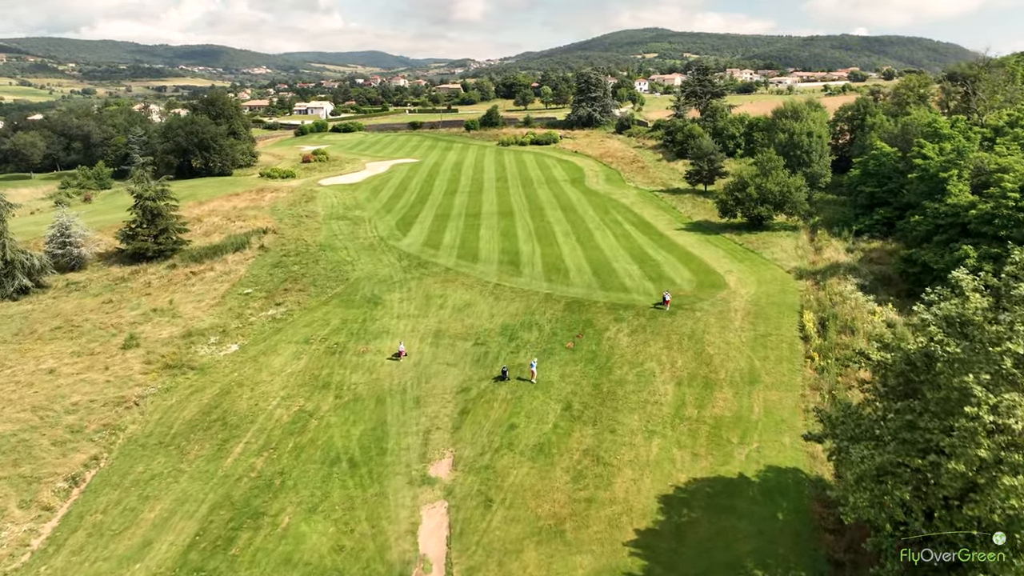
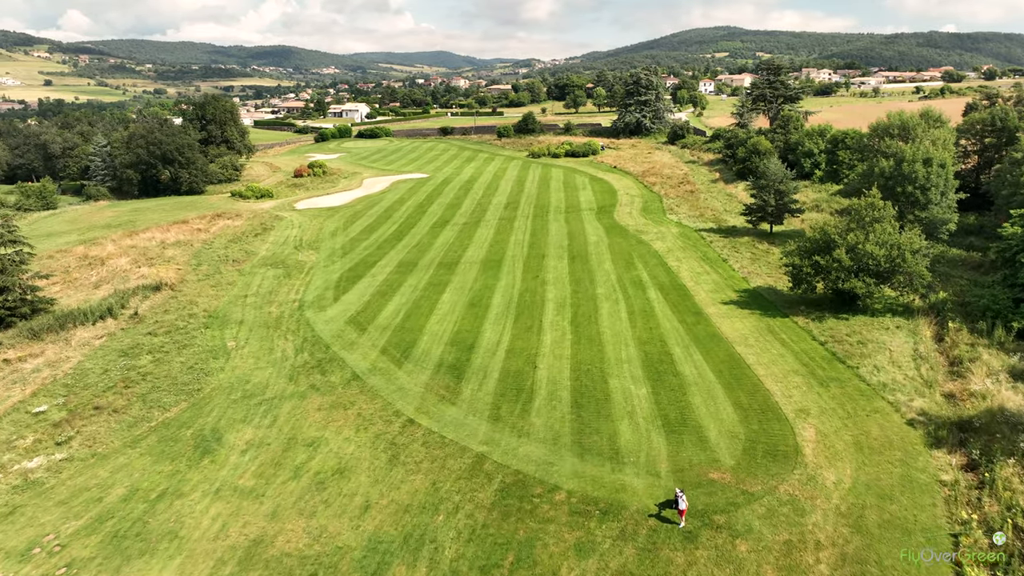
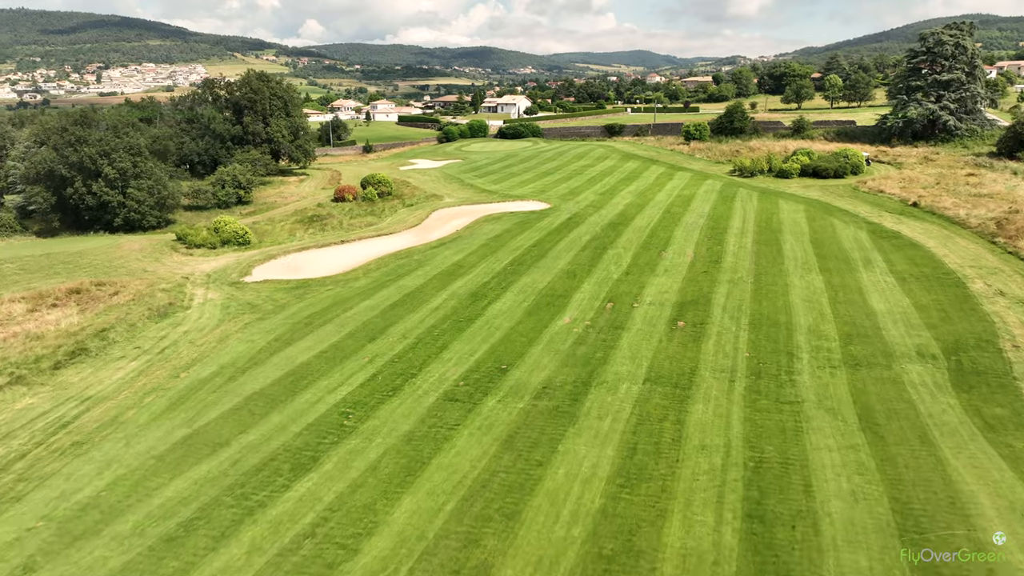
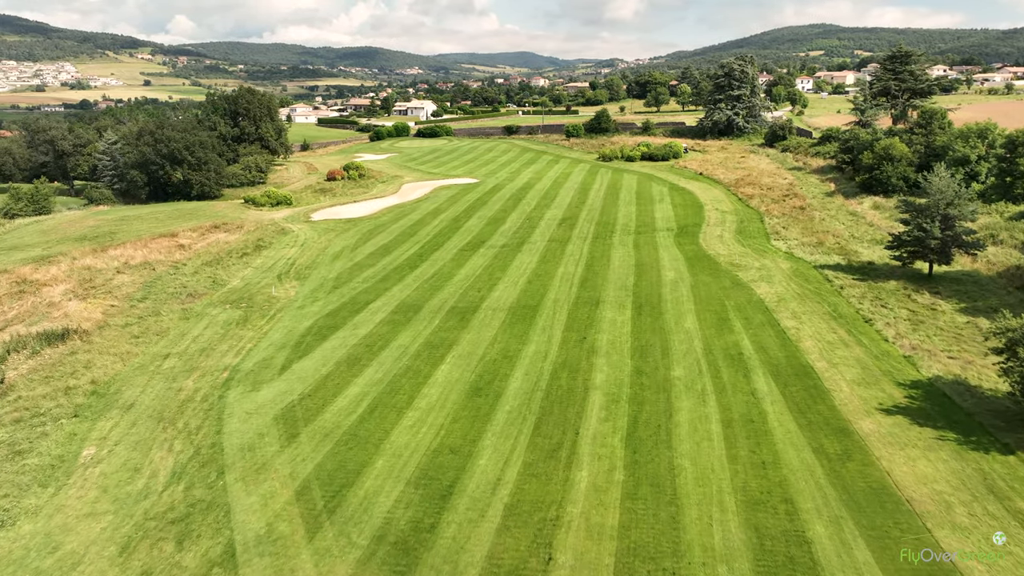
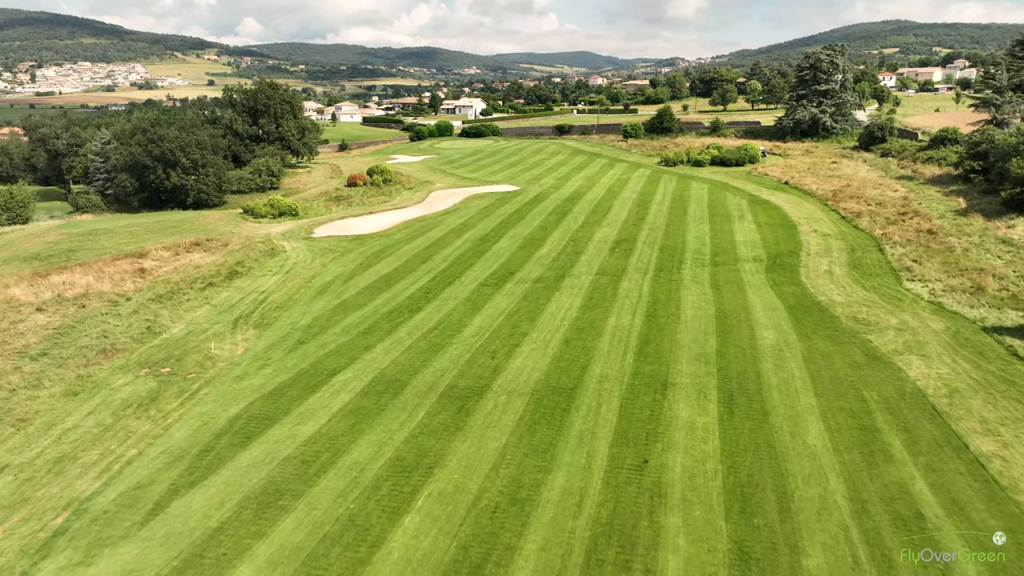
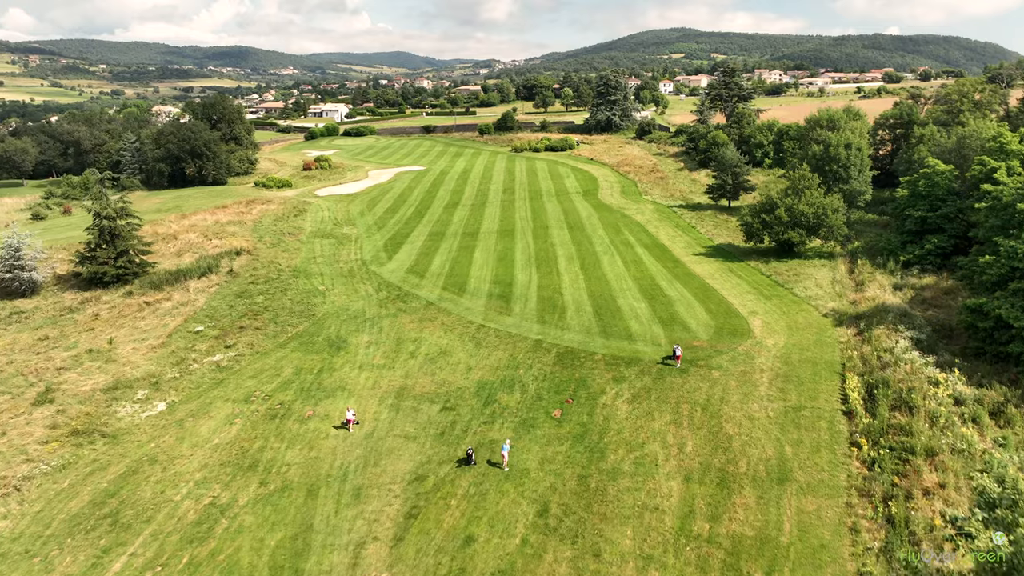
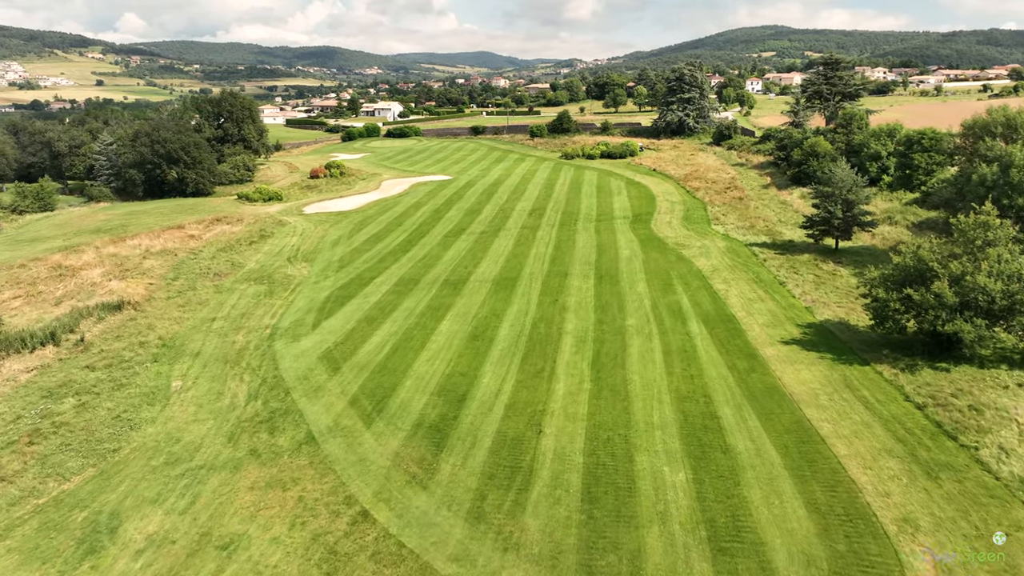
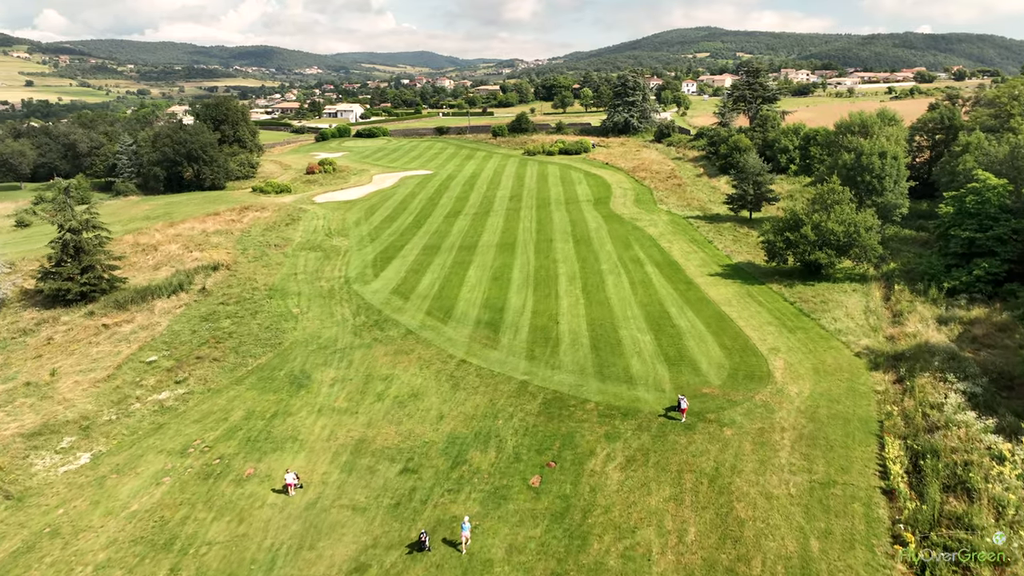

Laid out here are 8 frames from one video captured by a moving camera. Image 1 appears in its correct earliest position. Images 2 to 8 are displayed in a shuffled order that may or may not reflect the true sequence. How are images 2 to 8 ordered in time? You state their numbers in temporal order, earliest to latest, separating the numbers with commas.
6, 8, 2, 7, 4, 5, 3
